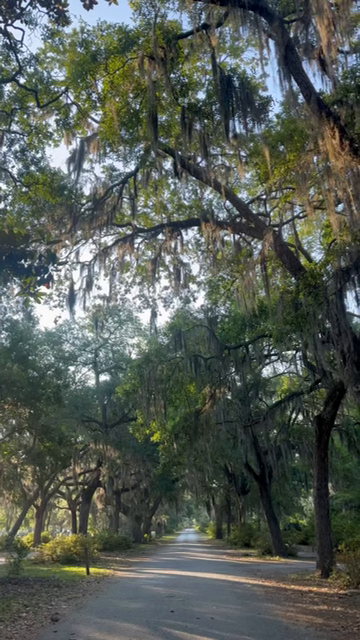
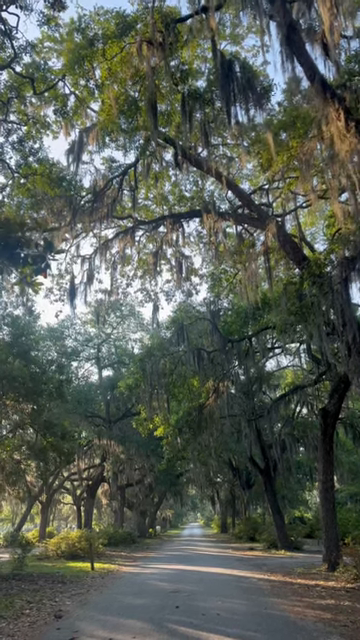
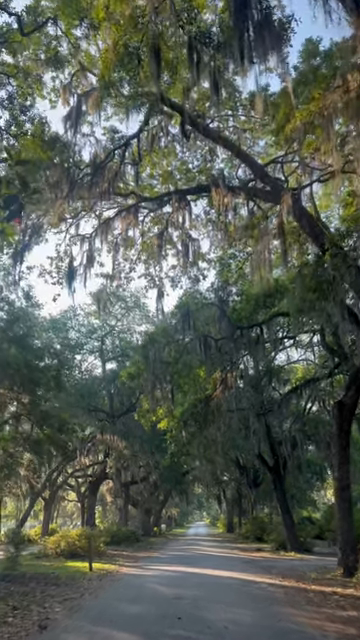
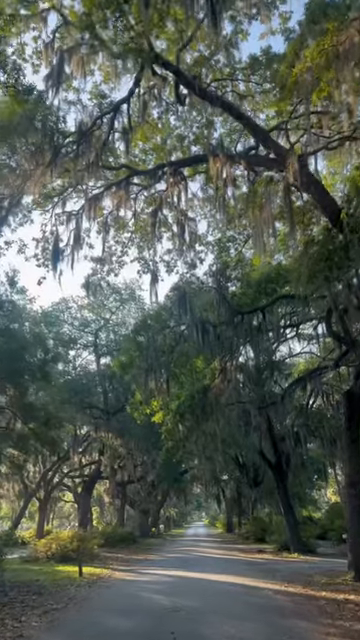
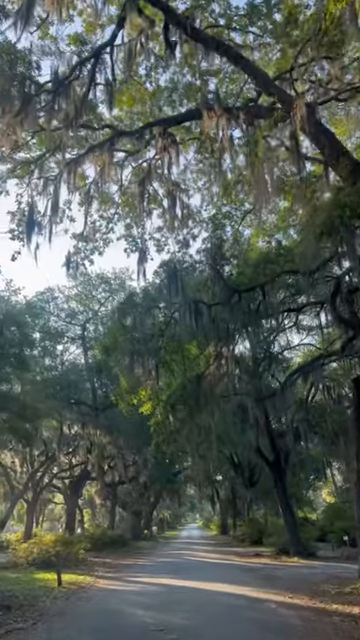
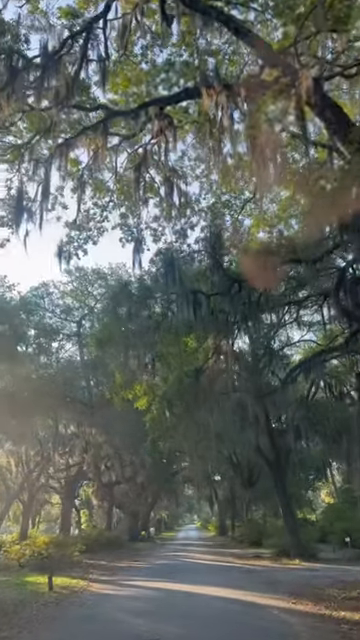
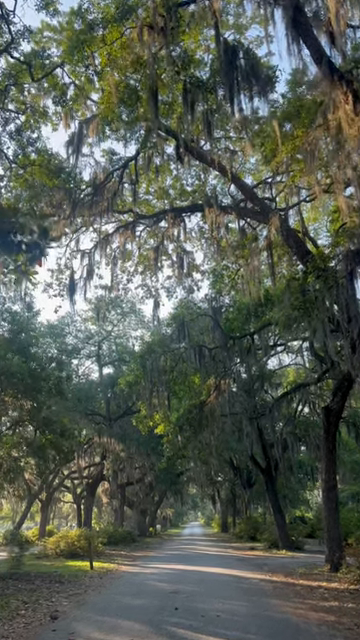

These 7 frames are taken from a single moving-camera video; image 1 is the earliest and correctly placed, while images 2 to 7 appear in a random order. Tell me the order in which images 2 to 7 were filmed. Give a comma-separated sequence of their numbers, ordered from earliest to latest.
2, 7, 3, 4, 5, 6
